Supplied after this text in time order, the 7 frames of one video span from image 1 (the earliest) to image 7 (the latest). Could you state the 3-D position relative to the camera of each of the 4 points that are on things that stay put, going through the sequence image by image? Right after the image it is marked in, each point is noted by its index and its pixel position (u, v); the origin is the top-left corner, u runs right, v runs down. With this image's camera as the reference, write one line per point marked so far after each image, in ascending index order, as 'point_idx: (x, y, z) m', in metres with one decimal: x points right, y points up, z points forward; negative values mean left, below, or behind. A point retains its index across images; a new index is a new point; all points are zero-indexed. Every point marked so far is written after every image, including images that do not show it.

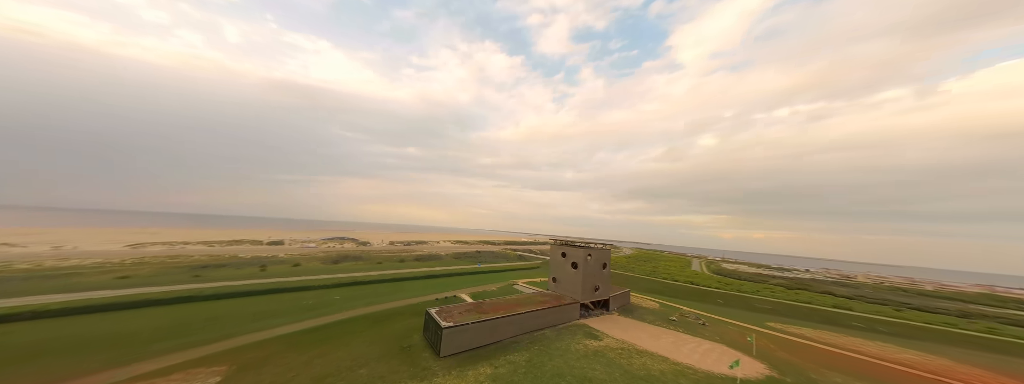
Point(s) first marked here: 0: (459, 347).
0: (-3.7, -10.9, +16.1) m
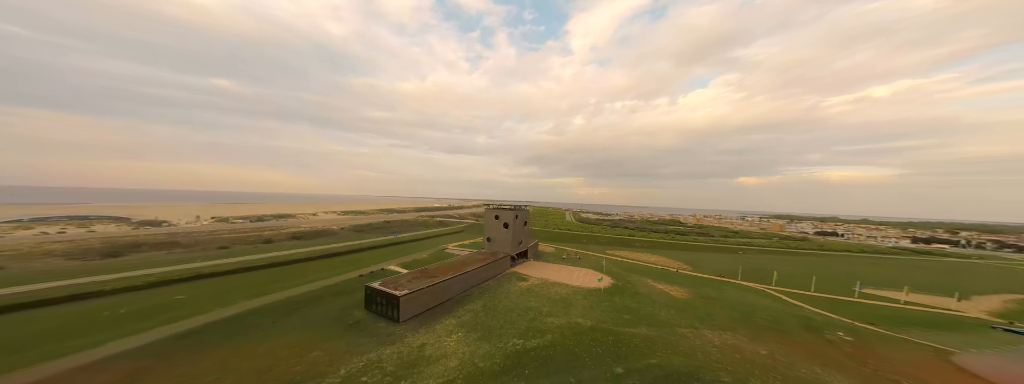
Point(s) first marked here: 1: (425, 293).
0: (-7.6, -9.2, +18.0) m
1: (-7.2, -8.3, +18.7) m
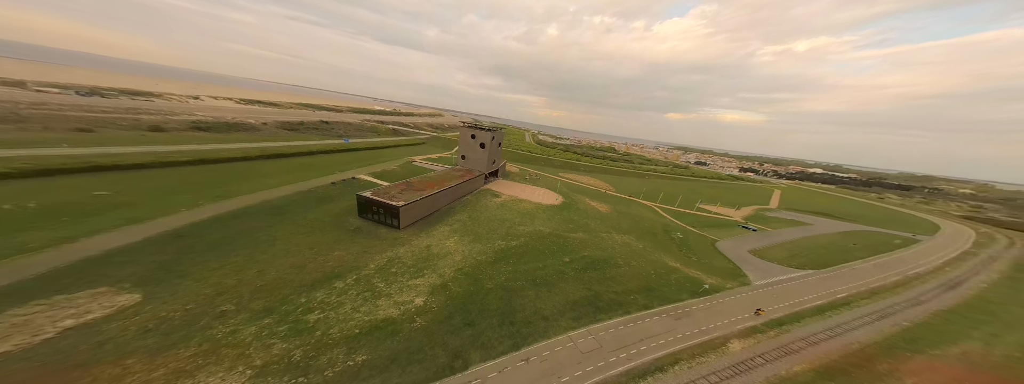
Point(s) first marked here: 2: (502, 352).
0: (-9.4, -2.4, +21.4) m
1: (-9.1, -1.4, +21.8) m
2: (-0.6, -7.4, +10.4) m
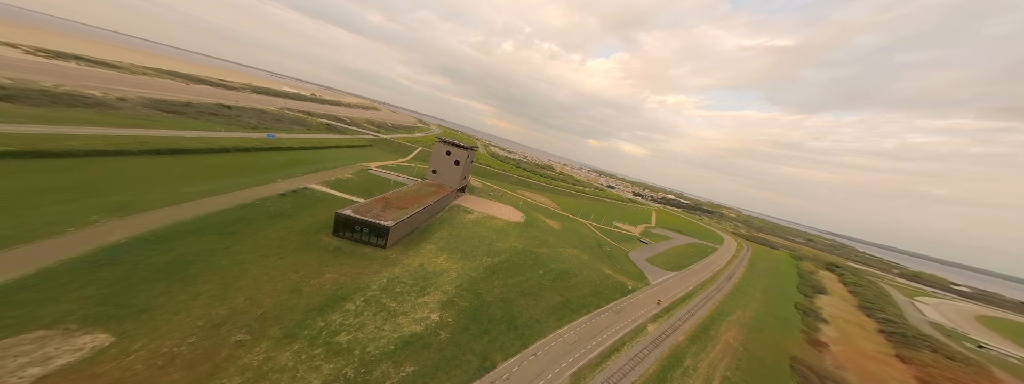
0: (-11.1, -4.3, +22.0) m
1: (-10.9, -3.2, +22.5) m
2: (+0.2, -9.8, +14.0) m
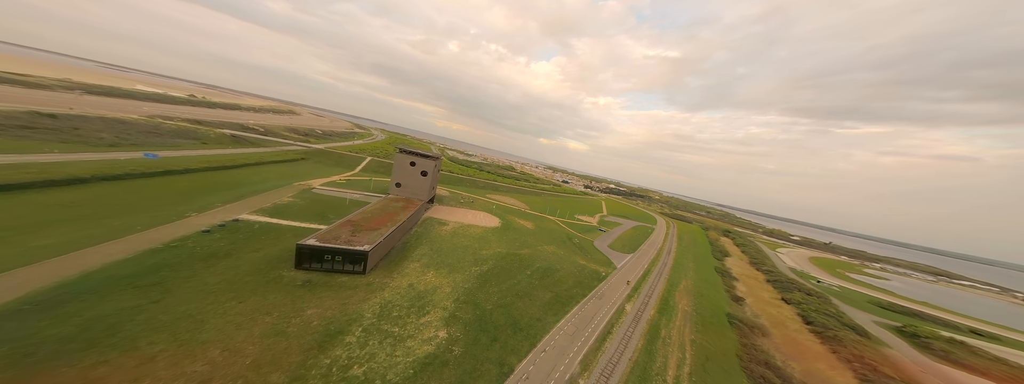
0: (-12.2, -5.9, +20.3) m
1: (-12.1, -4.9, +20.9) m
2: (+1.0, -10.5, +14.9) m
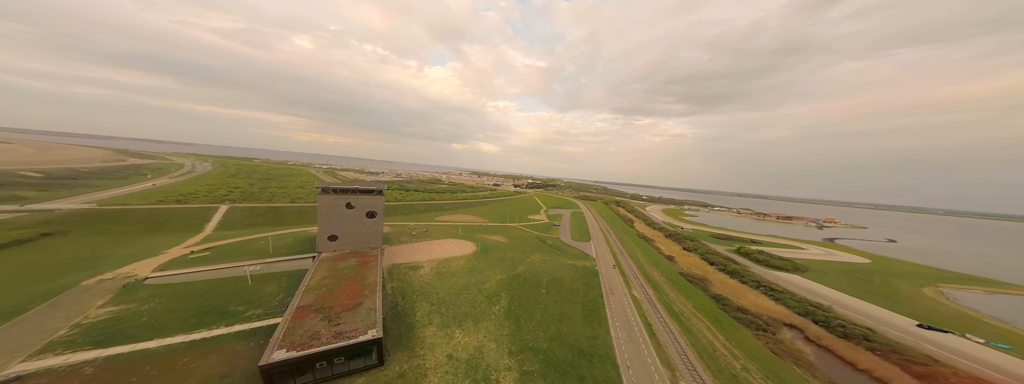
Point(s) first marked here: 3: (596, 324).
0: (-8.3, -9.7, +14.0) m
1: (-8.6, -8.7, +14.5) m
2: (+6.5, -11.6, +14.4) m
3: (+6.9, -10.9, +18.8) m
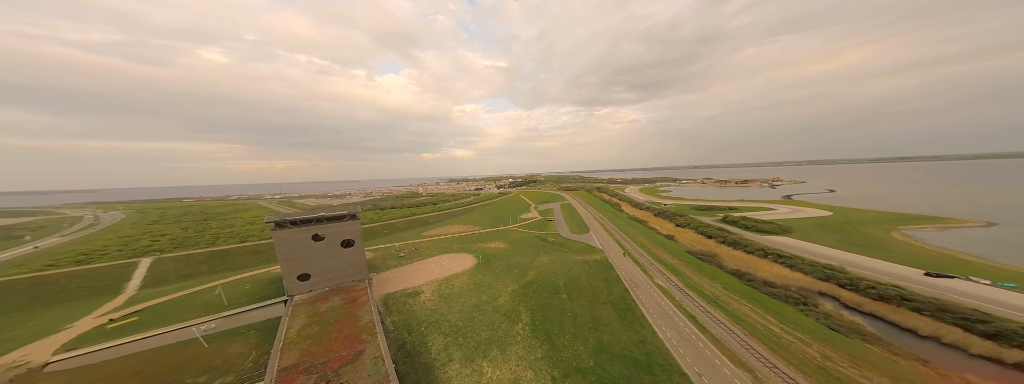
0: (-5.6, -10.5, +10.3) m
1: (-6.2, -9.6, +10.8) m
2: (+9.2, -10.3, +12.2) m
3: (+9.1, -9.7, +16.6) m
